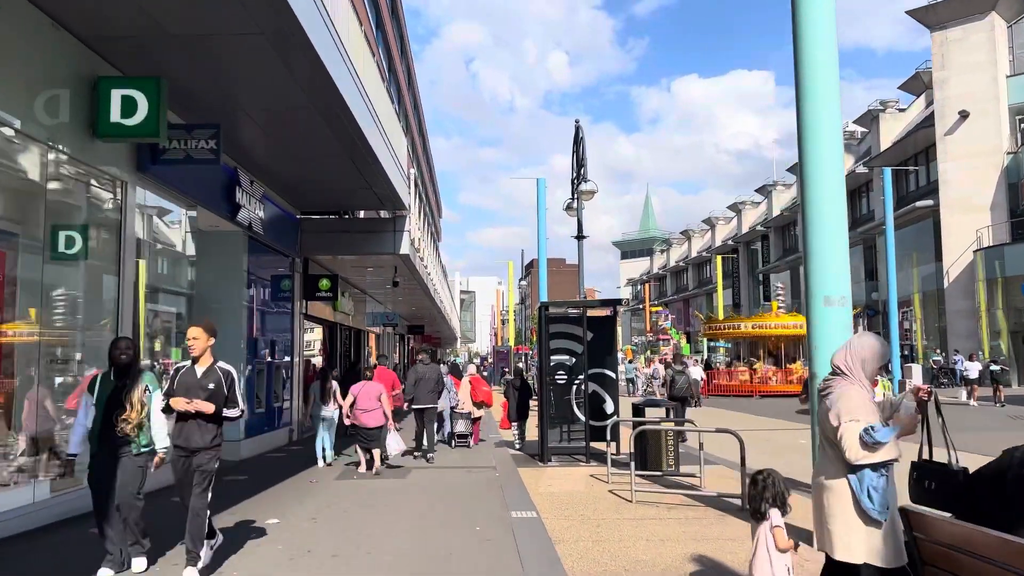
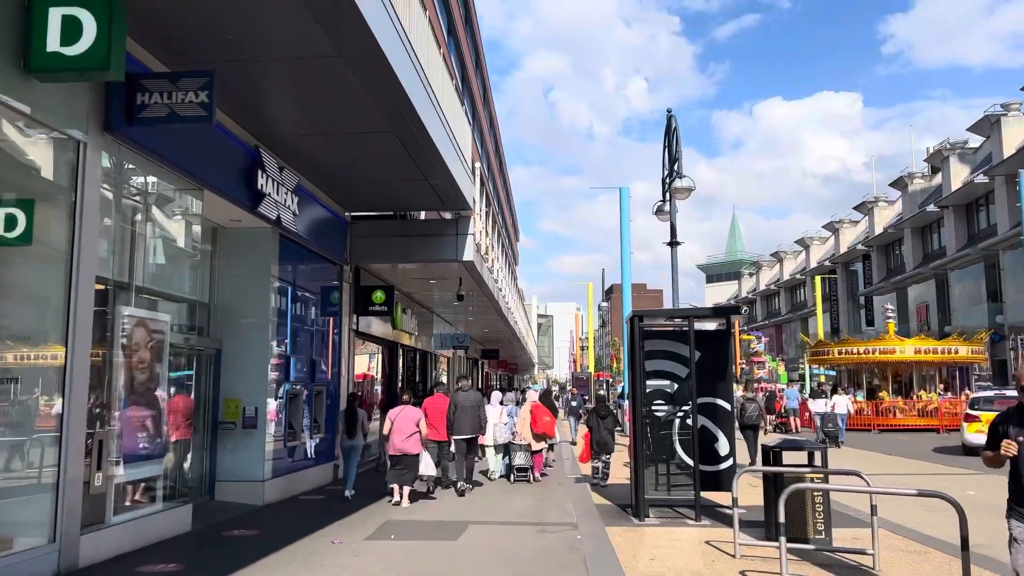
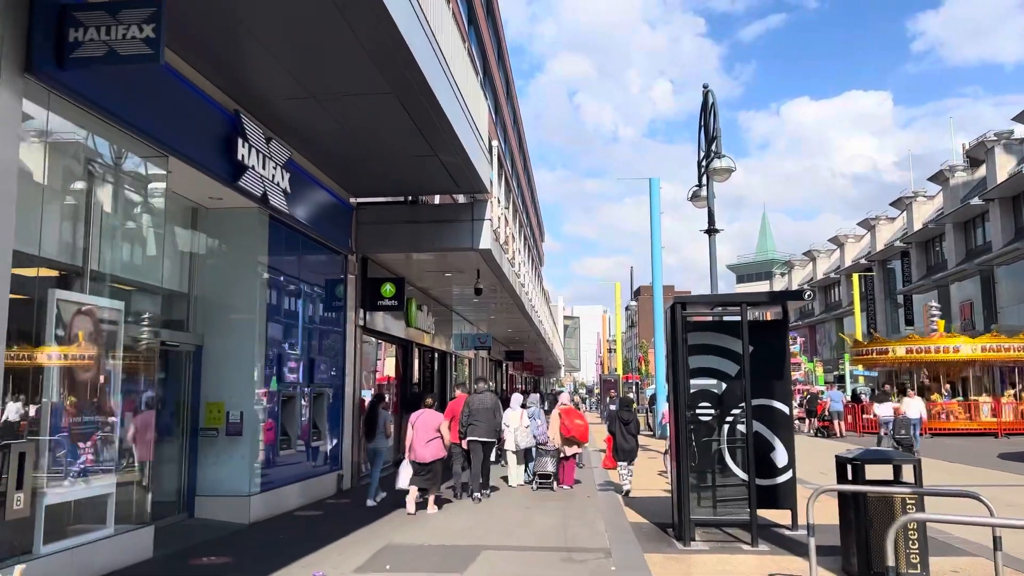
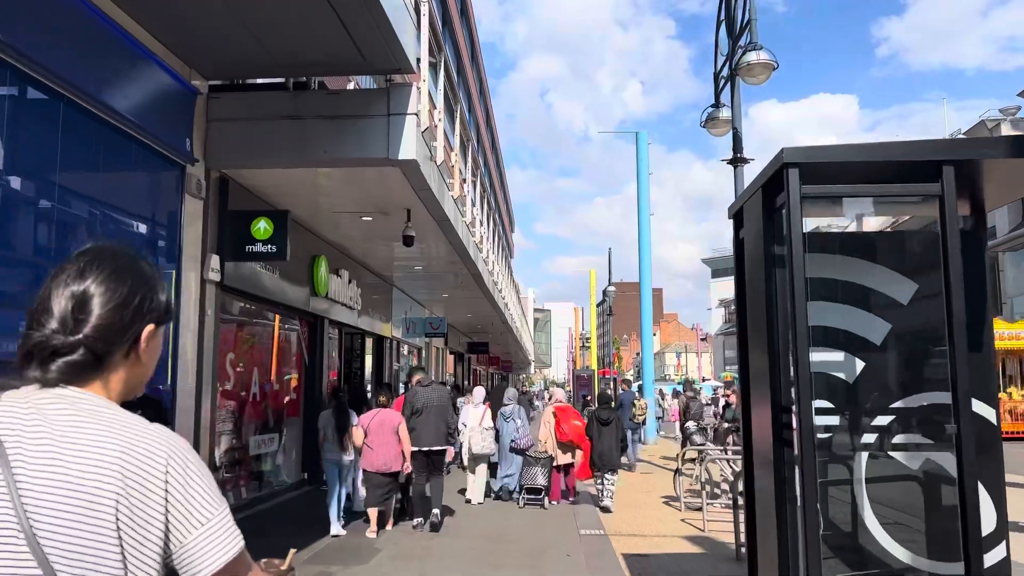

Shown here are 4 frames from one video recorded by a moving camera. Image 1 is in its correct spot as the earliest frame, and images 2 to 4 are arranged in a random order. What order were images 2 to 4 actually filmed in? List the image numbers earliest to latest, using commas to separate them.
2, 3, 4
